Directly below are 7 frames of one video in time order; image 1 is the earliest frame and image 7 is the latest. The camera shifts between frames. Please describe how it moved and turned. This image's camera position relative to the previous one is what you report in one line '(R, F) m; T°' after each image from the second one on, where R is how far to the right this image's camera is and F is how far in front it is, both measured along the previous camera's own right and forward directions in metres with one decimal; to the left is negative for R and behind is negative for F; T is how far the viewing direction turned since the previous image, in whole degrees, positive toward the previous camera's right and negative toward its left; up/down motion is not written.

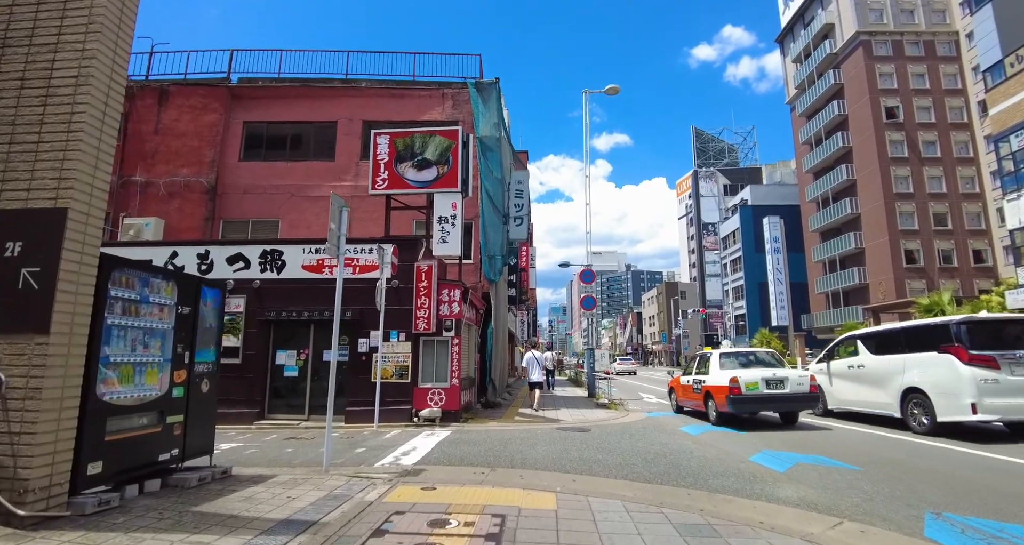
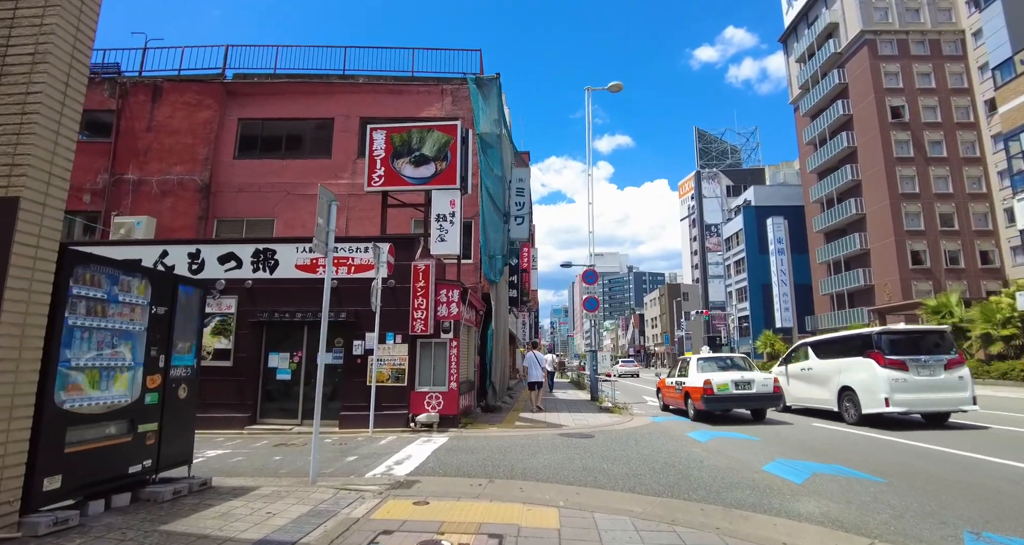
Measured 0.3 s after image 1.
(0.0, +0.4) m; 0°
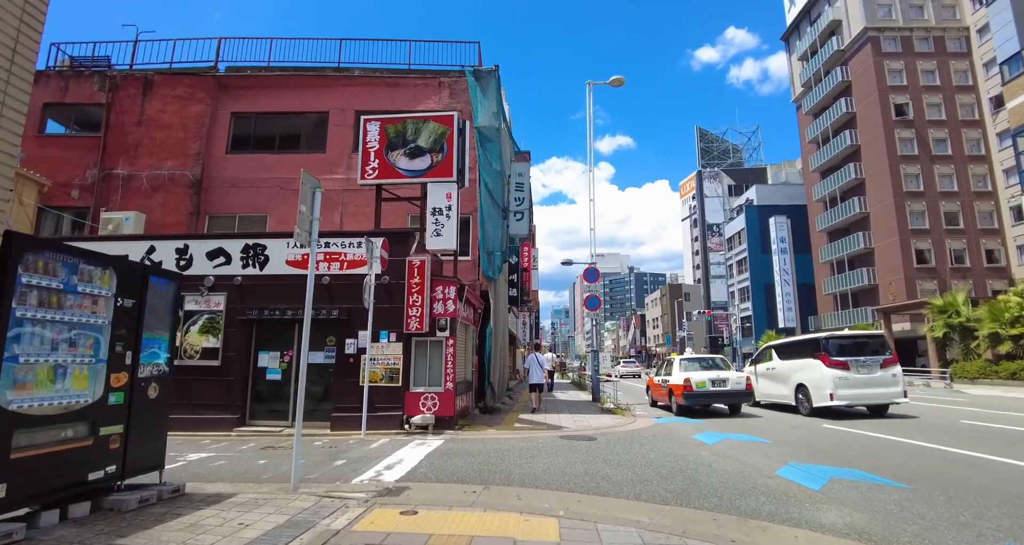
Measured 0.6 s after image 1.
(0.0, +0.4) m; 0°
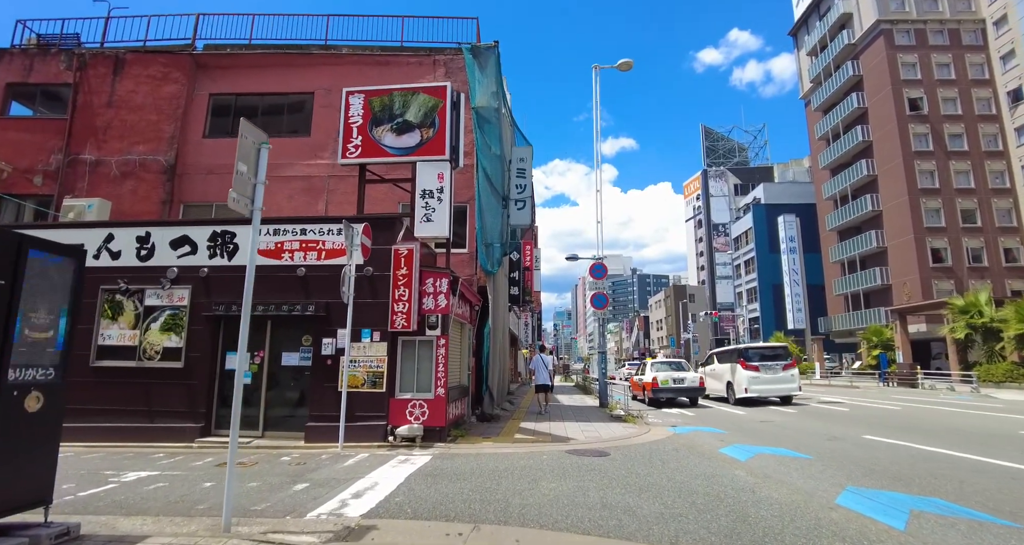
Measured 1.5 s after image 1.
(0.0, +1.3) m; 0°
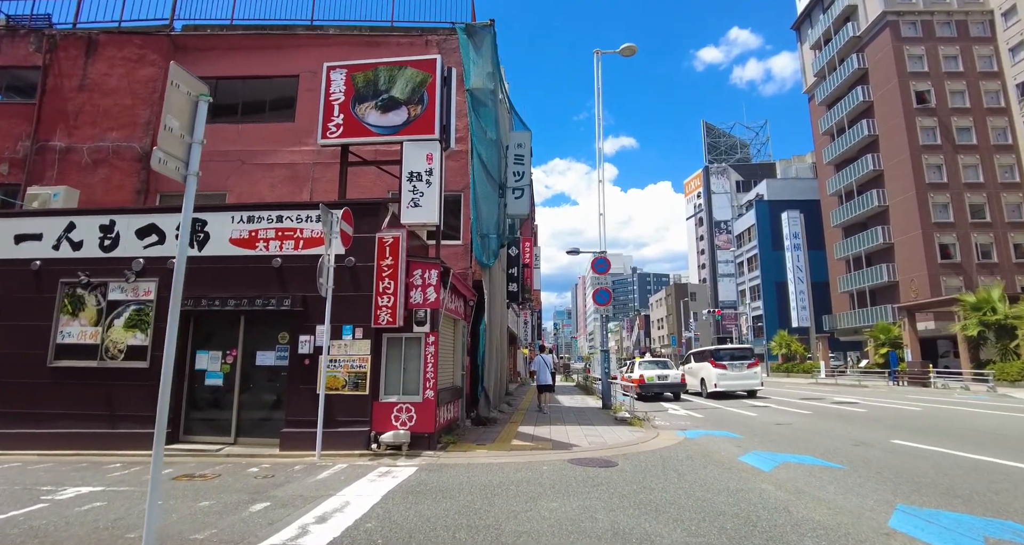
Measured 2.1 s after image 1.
(+0.1, +0.9) m; 0°
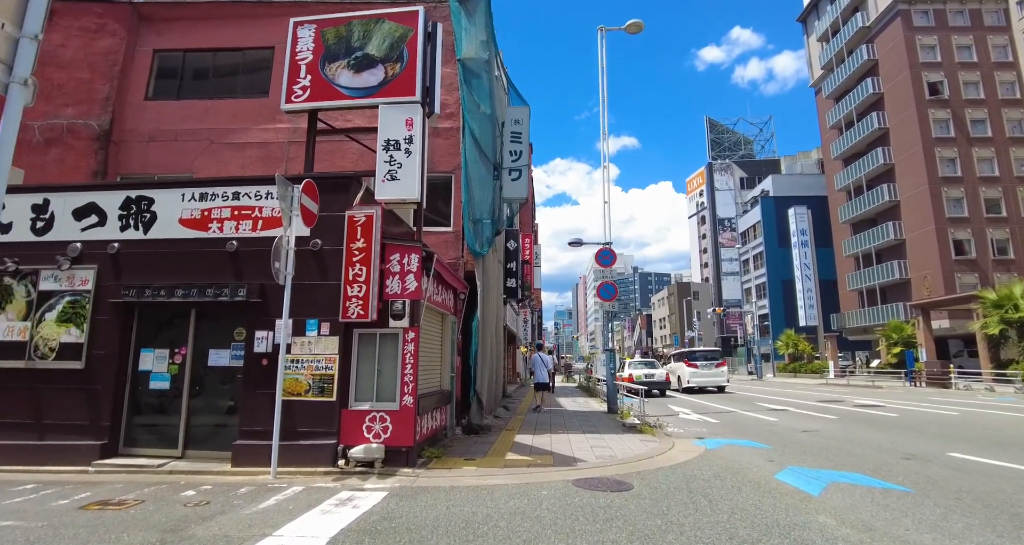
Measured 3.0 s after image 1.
(+0.1, +1.3) m; 0°
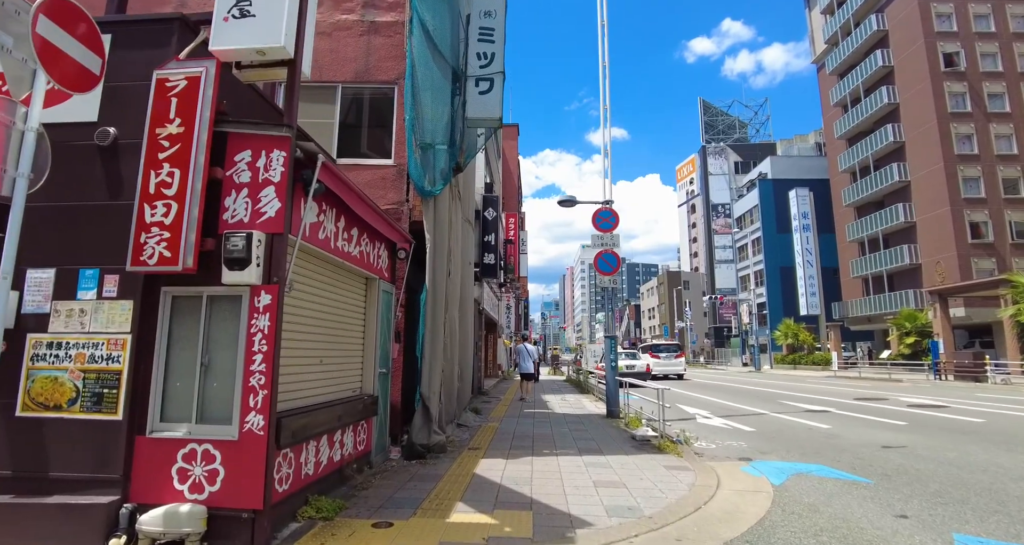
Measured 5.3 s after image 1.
(+0.3, +3.3) m; +1°
